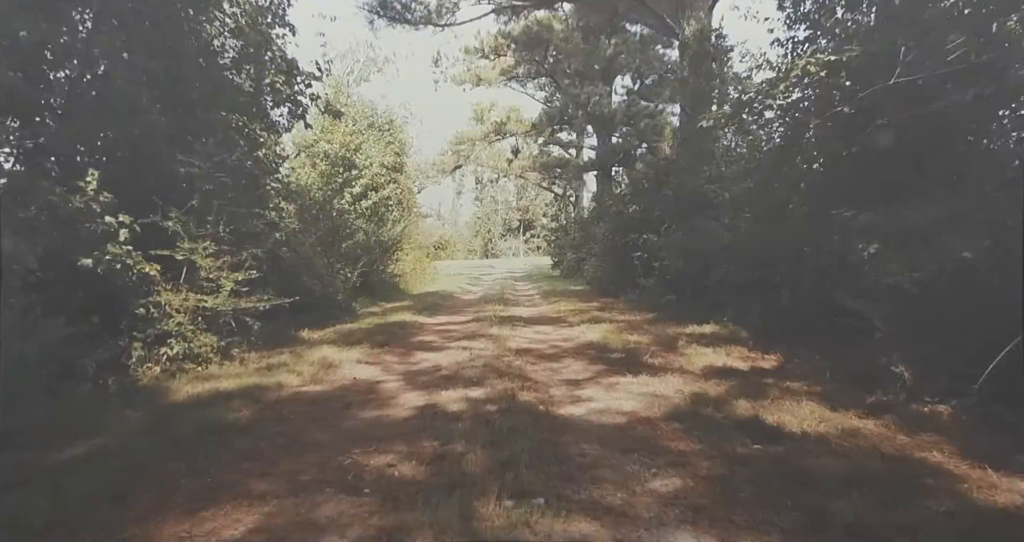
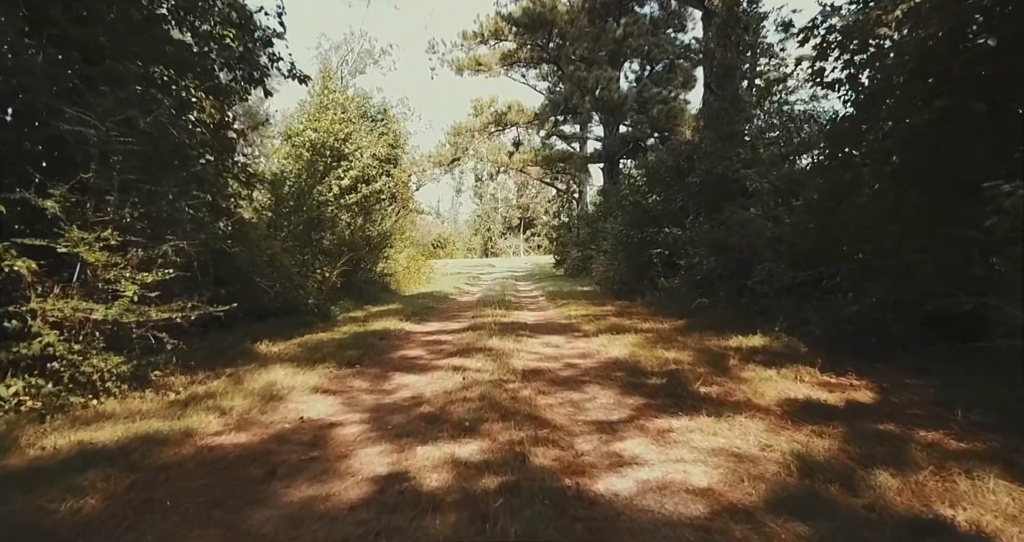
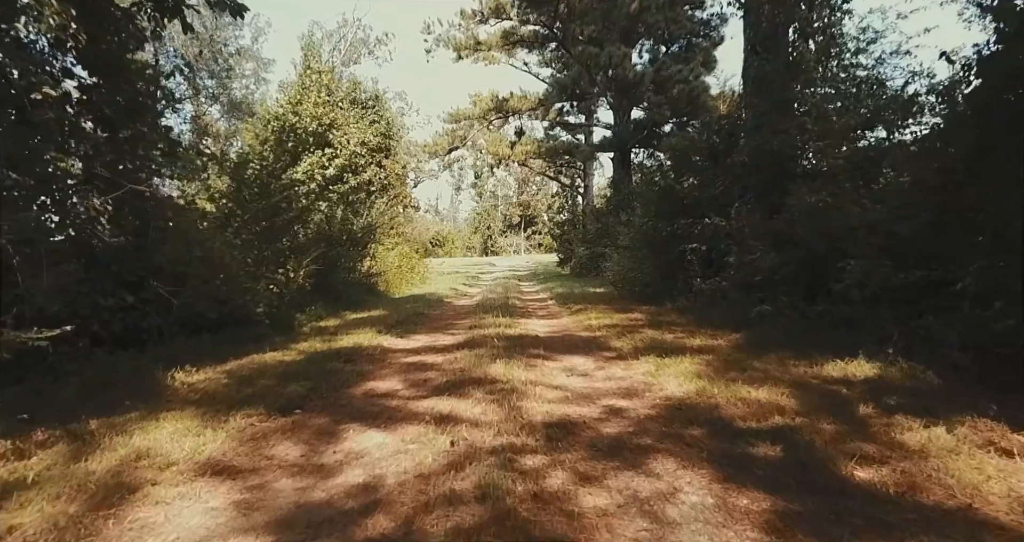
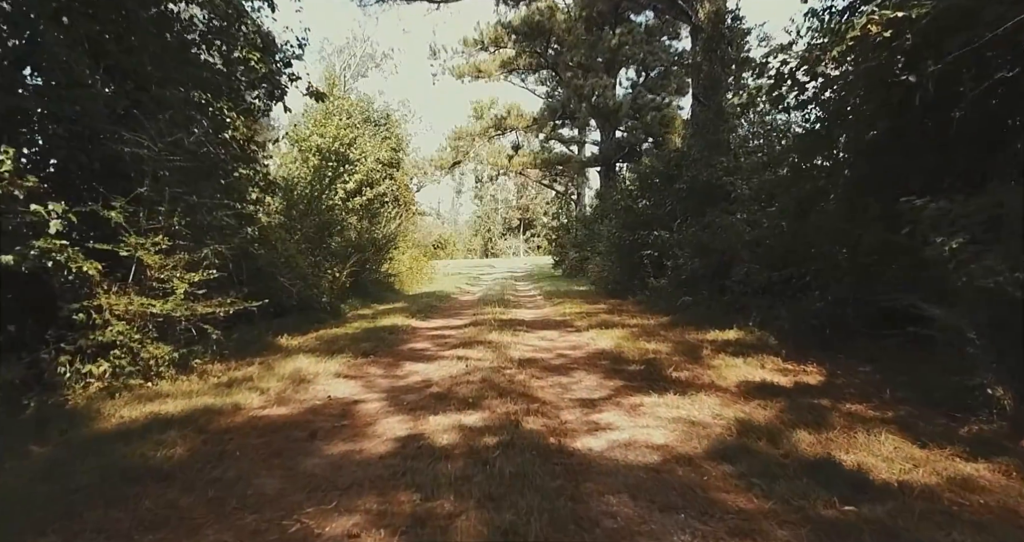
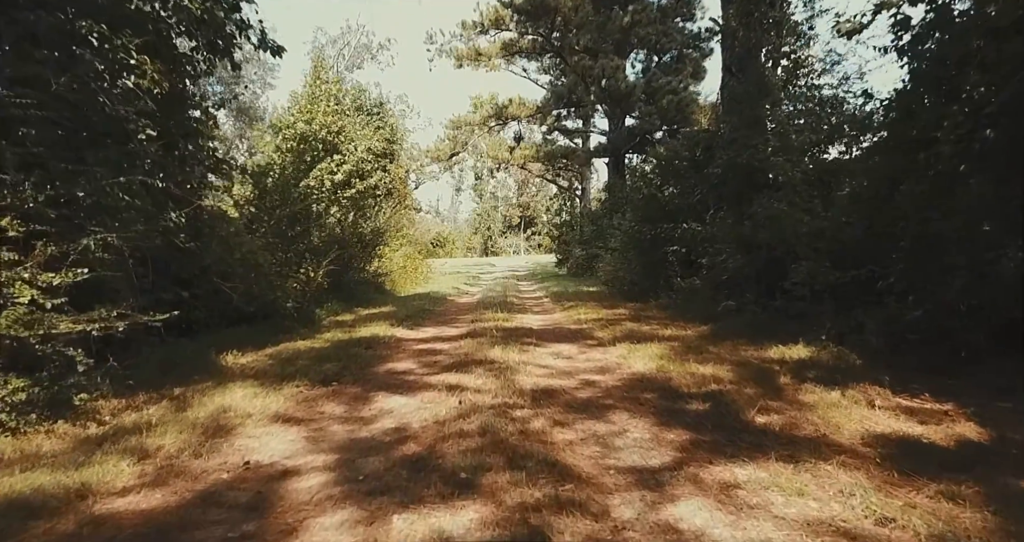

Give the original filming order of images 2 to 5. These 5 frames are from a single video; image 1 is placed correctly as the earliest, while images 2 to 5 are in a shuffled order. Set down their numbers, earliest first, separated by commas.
4, 2, 5, 3
